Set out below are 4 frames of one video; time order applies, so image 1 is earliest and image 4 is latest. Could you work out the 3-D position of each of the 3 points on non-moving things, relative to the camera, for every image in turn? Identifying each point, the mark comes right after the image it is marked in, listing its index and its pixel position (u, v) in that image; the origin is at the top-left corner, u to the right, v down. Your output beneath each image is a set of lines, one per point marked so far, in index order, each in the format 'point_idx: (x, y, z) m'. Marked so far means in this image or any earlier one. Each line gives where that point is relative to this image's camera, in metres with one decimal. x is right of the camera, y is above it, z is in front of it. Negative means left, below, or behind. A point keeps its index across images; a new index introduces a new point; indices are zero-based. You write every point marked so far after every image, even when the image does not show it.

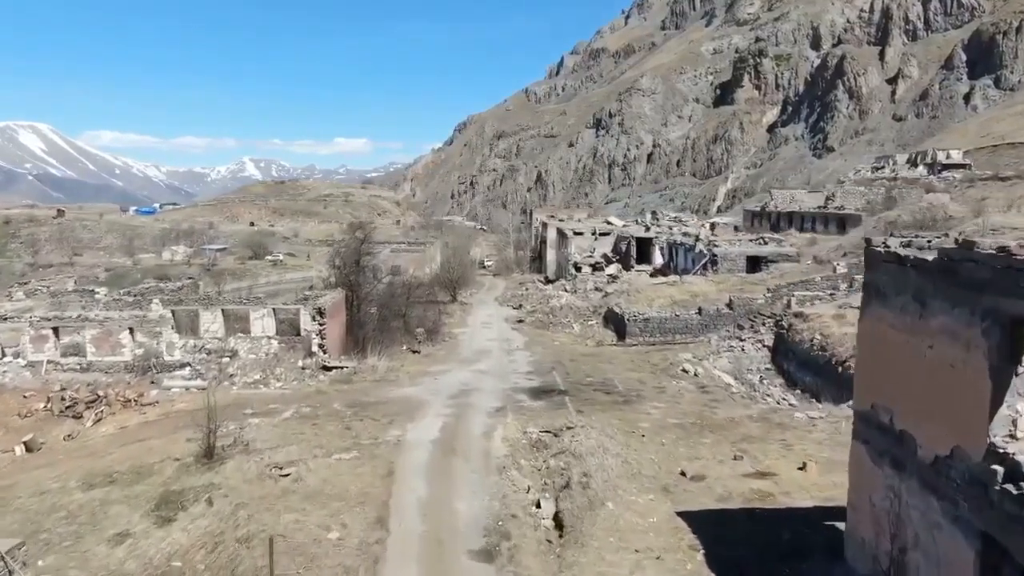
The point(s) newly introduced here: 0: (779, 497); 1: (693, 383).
0: (+3.6, -2.8, +10.6) m
1: (+4.1, -2.2, +17.8) m
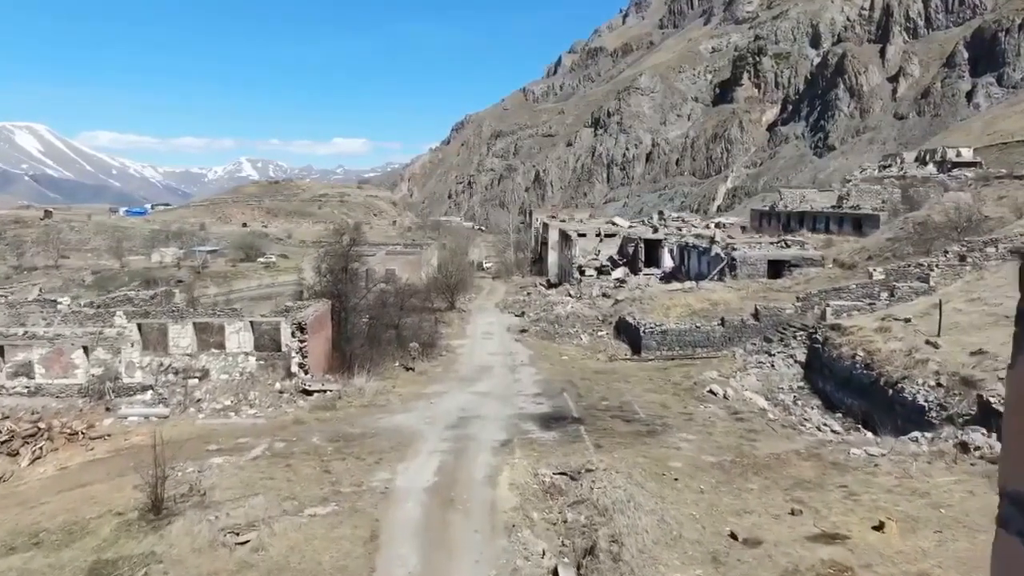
0: (+3.7, -3.0, +8.4) m
1: (+4.2, -2.4, +15.7) m
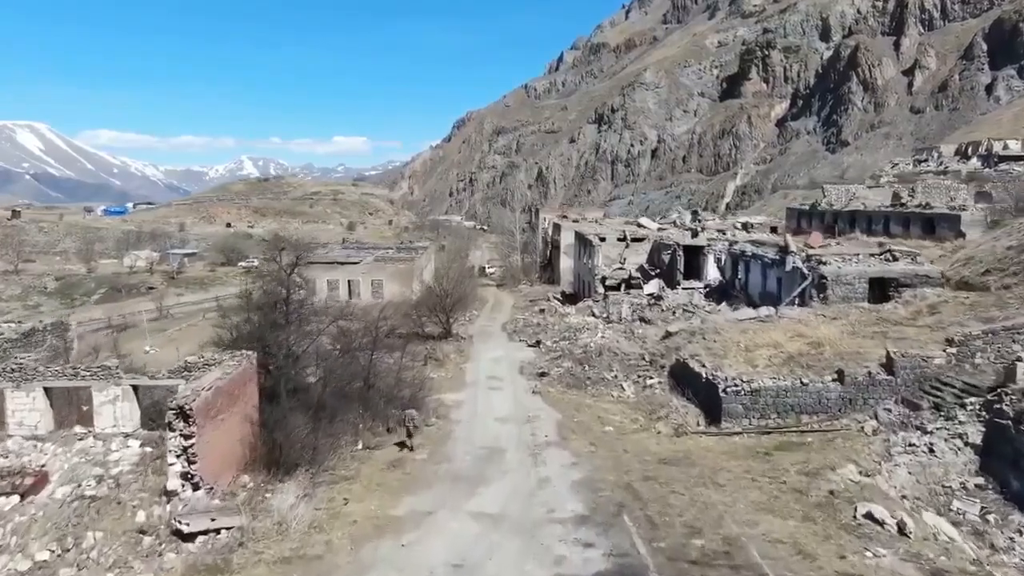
0: (+4.0, -3.8, +1.8) m
1: (+4.6, -3.1, +9.0) m
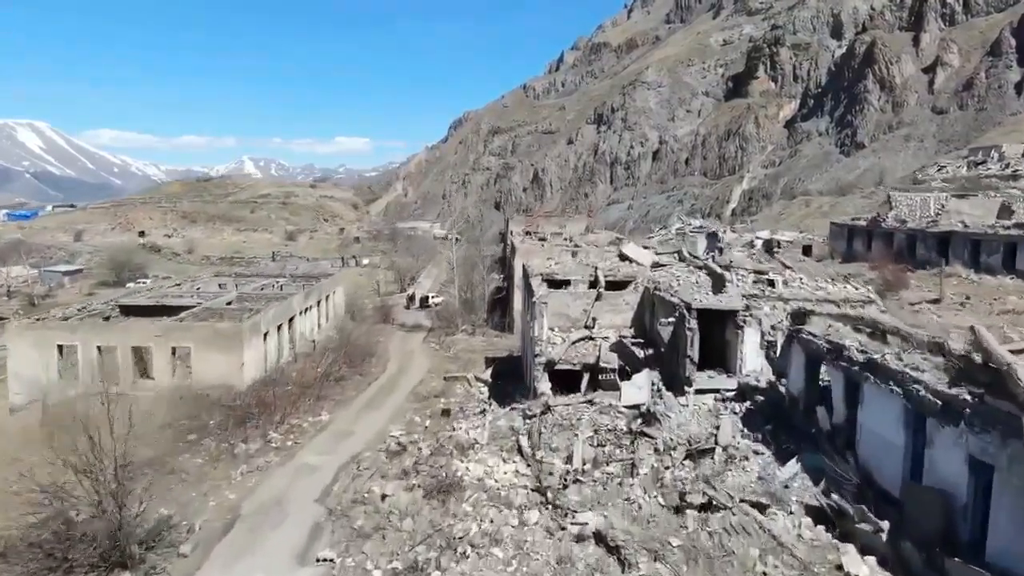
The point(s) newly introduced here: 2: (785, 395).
0: (+1.1, -5.7, -12.8) m
1: (+1.6, -5.1, -5.6) m
2: (+4.7, -1.9, +13.8) m
